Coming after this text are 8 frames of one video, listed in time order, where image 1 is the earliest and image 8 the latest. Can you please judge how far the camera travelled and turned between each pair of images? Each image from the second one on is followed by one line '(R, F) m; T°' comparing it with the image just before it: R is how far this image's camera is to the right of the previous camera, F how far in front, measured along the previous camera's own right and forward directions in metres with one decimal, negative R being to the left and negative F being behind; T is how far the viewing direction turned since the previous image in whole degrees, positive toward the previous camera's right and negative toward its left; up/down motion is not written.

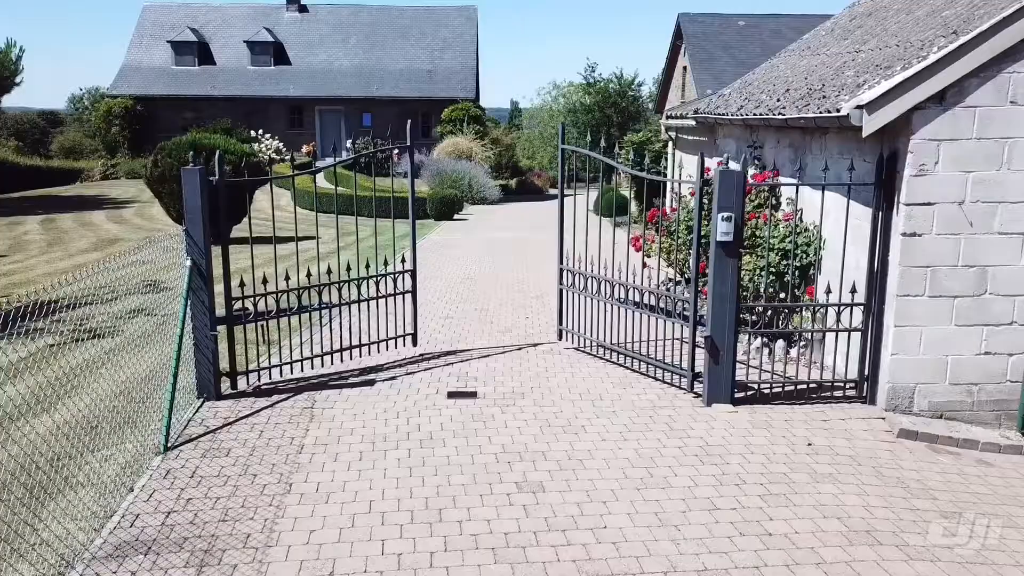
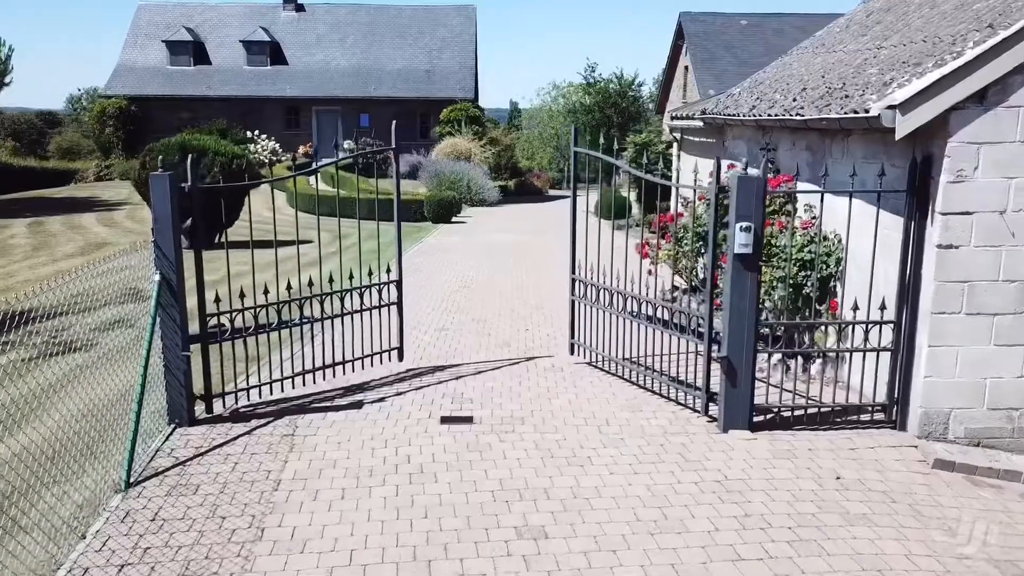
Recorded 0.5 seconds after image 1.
(0.0, +0.5) m; 0°
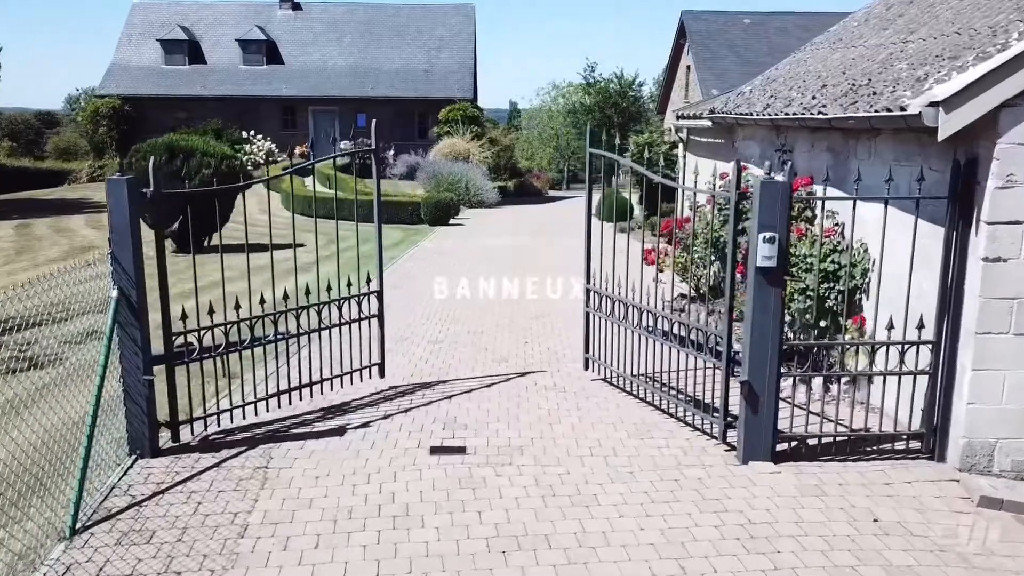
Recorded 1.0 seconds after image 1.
(0.0, +0.5) m; 0°
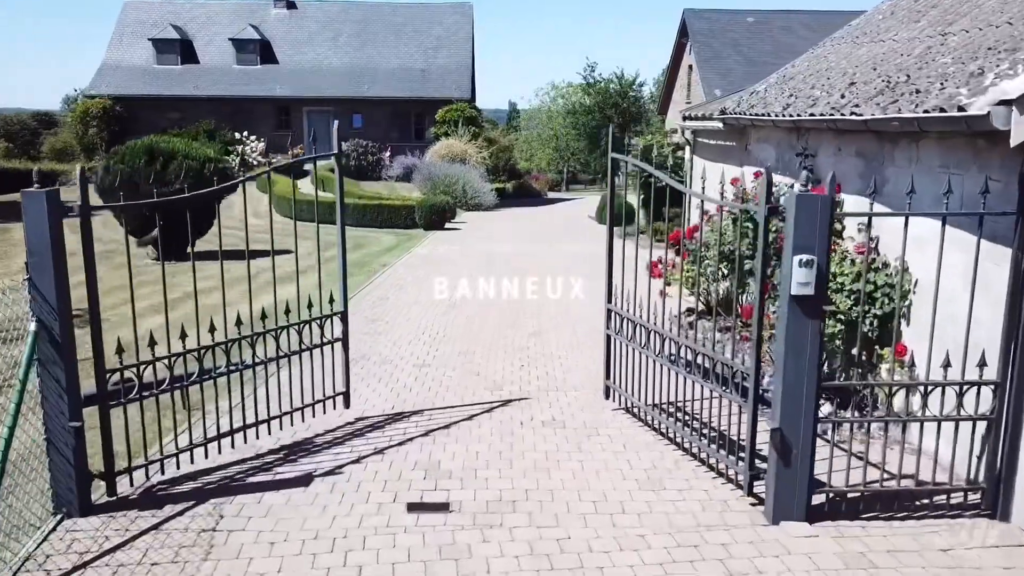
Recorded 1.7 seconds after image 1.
(+0.1, +0.7) m; 0°
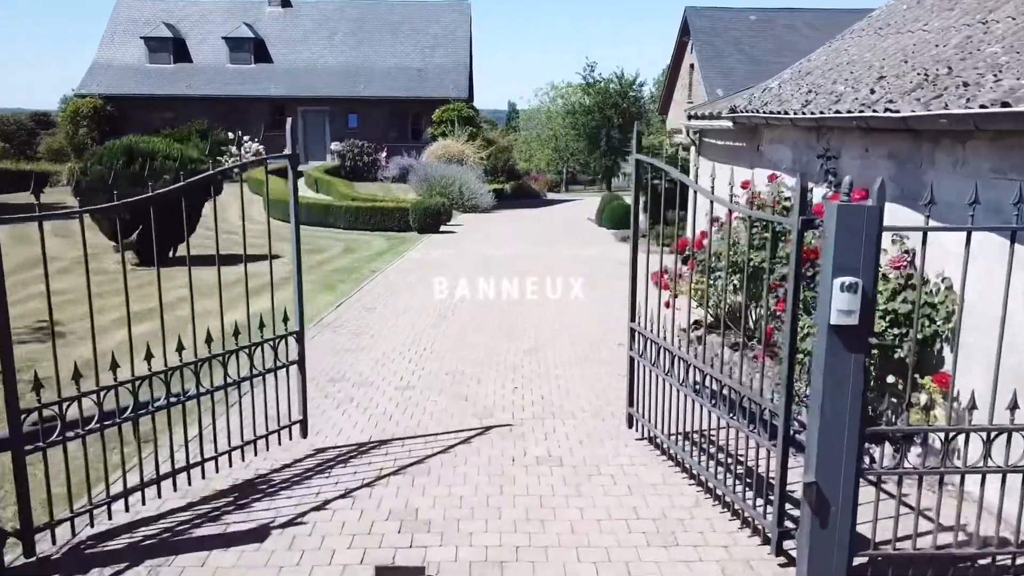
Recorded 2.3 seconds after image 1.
(+0.1, +0.7) m; 0°
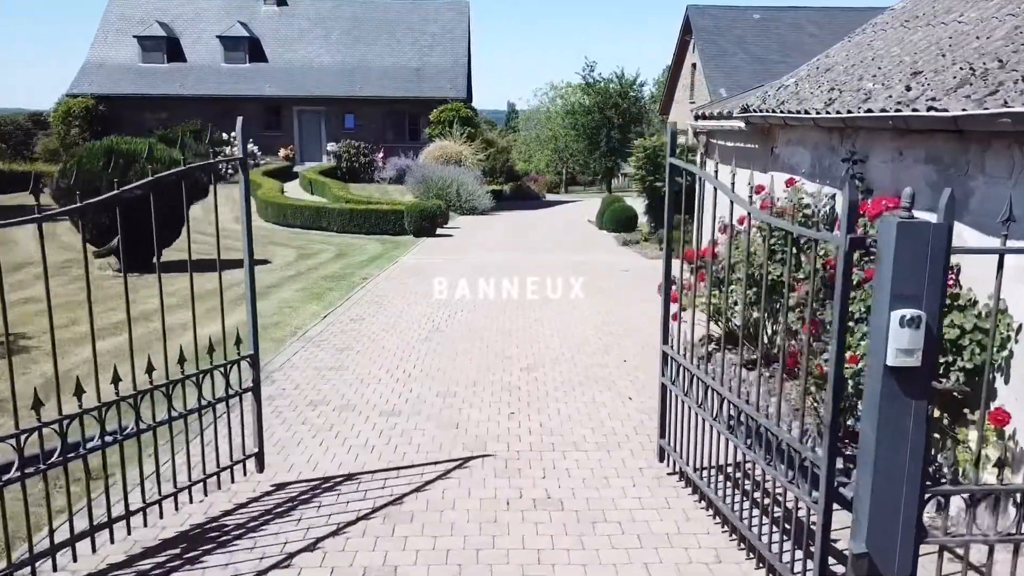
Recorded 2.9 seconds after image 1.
(0.0, +0.6) m; 0°
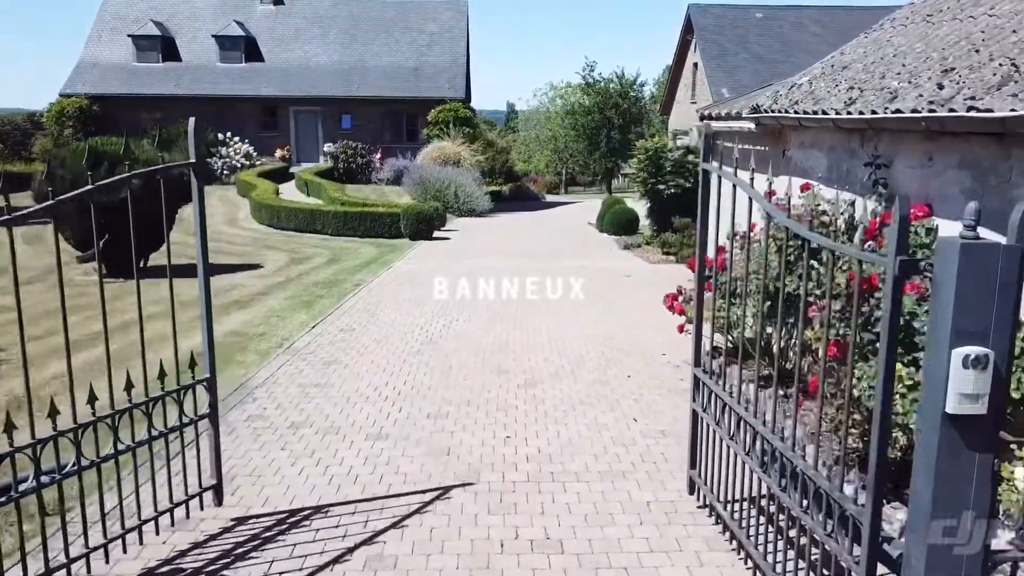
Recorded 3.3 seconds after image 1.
(0.0, +0.4) m; 0°
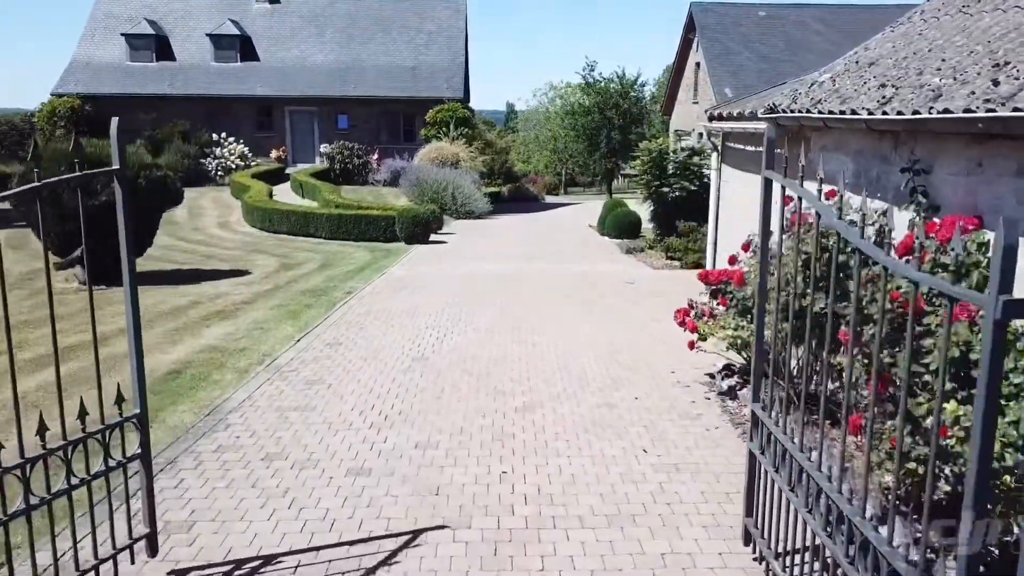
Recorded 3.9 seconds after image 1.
(0.0, +0.6) m; 0°
